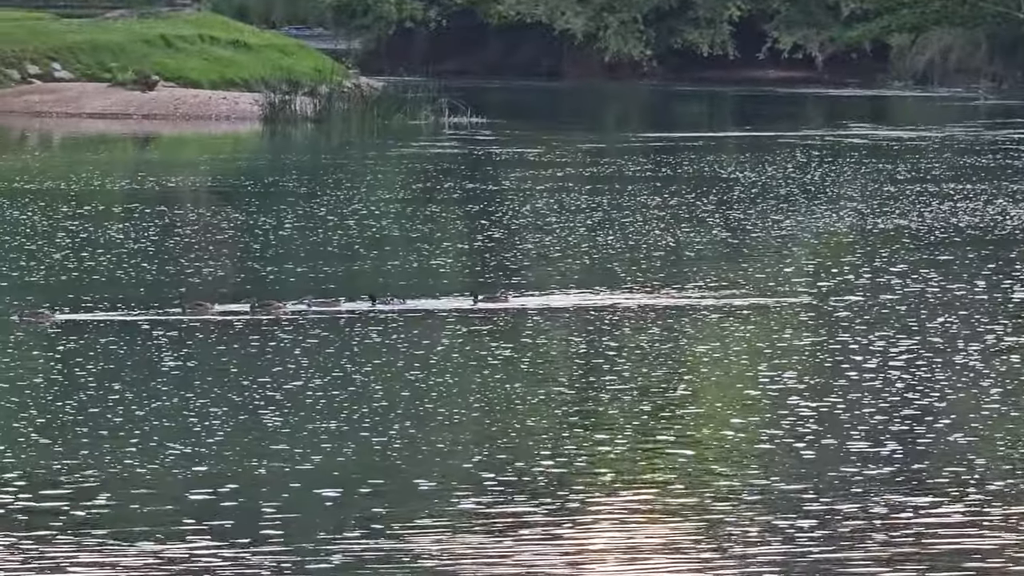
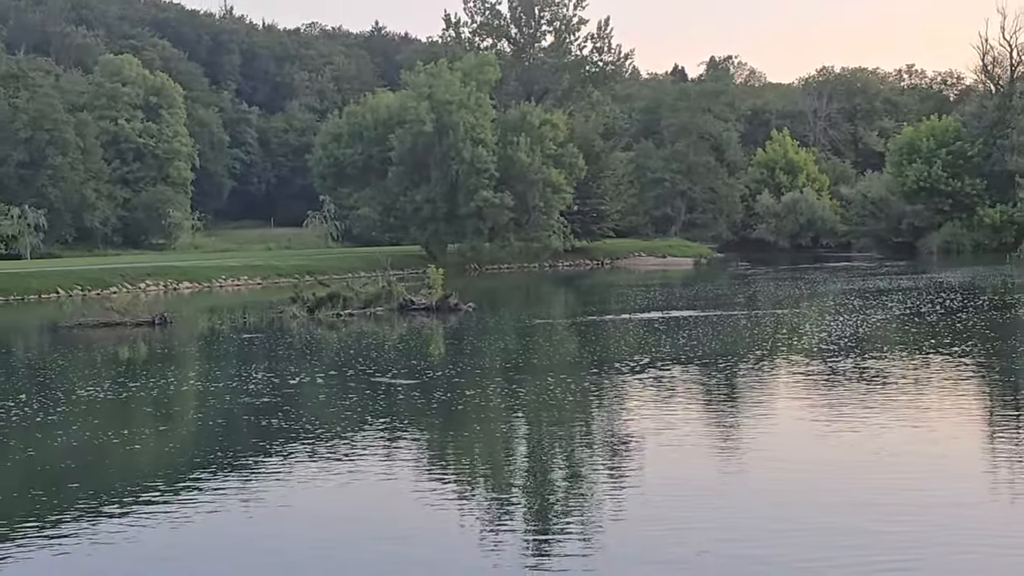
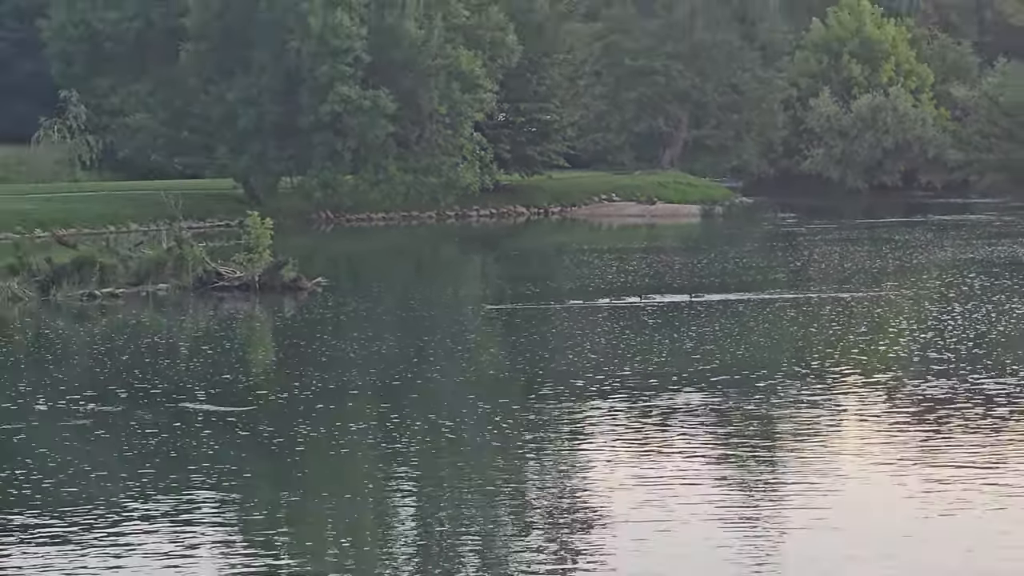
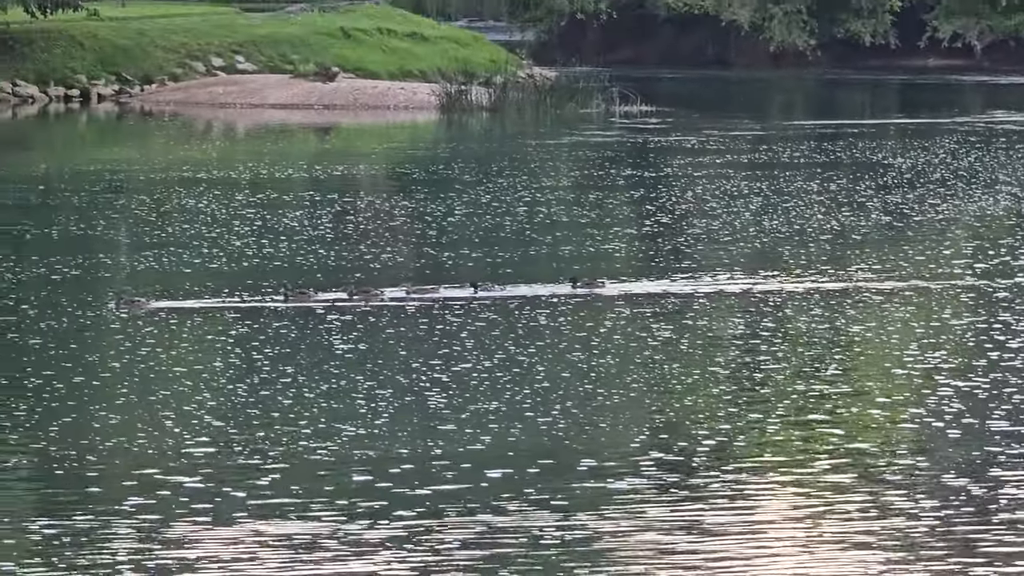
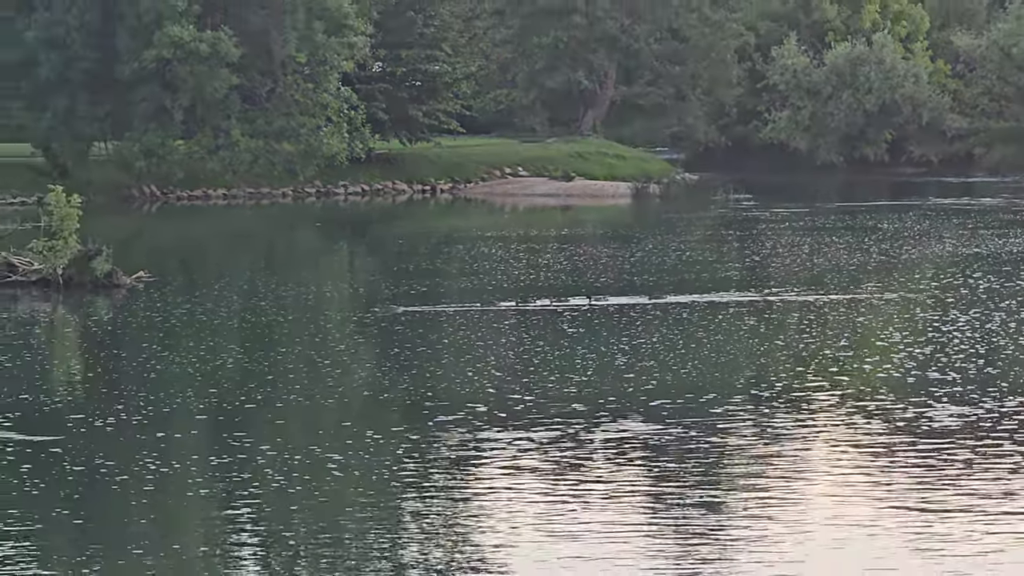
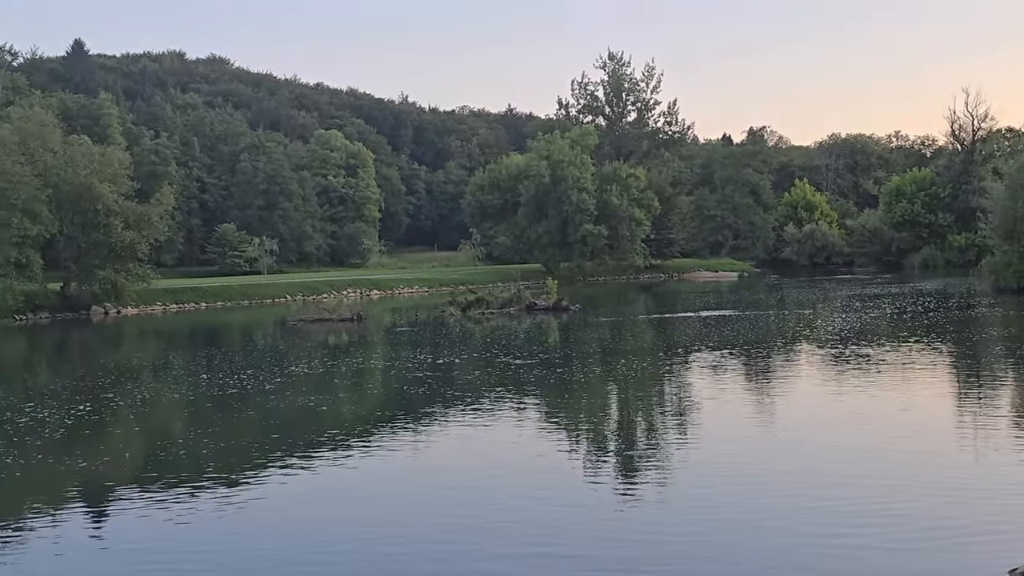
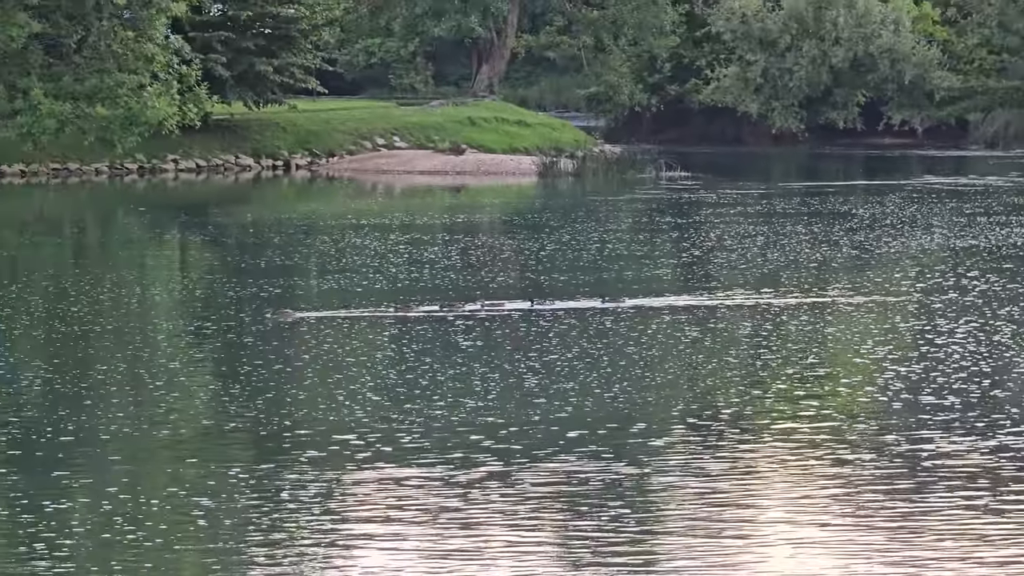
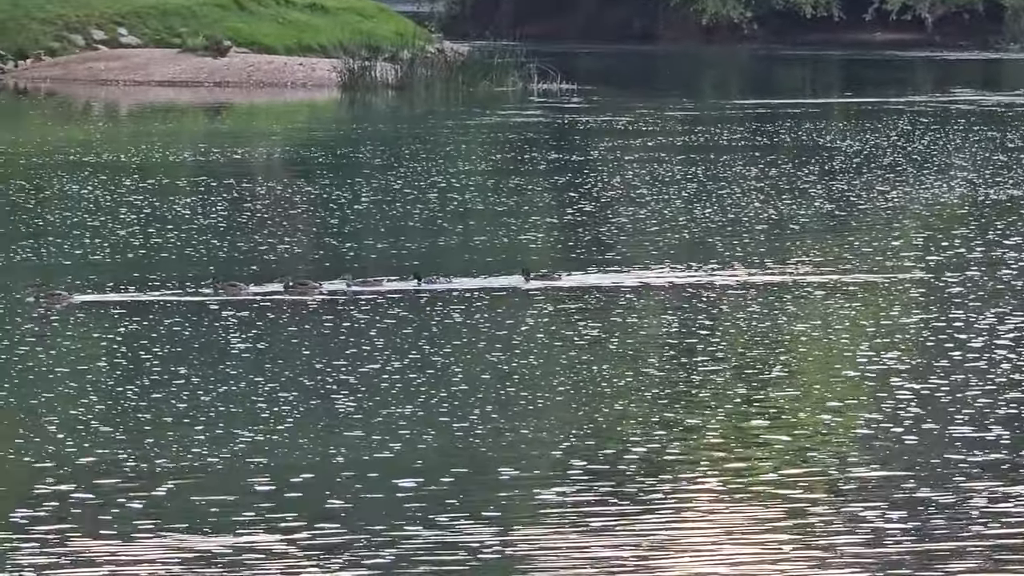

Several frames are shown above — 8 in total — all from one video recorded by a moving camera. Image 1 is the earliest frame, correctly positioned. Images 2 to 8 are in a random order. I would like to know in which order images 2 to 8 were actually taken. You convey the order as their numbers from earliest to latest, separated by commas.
8, 4, 7, 5, 3, 2, 6
